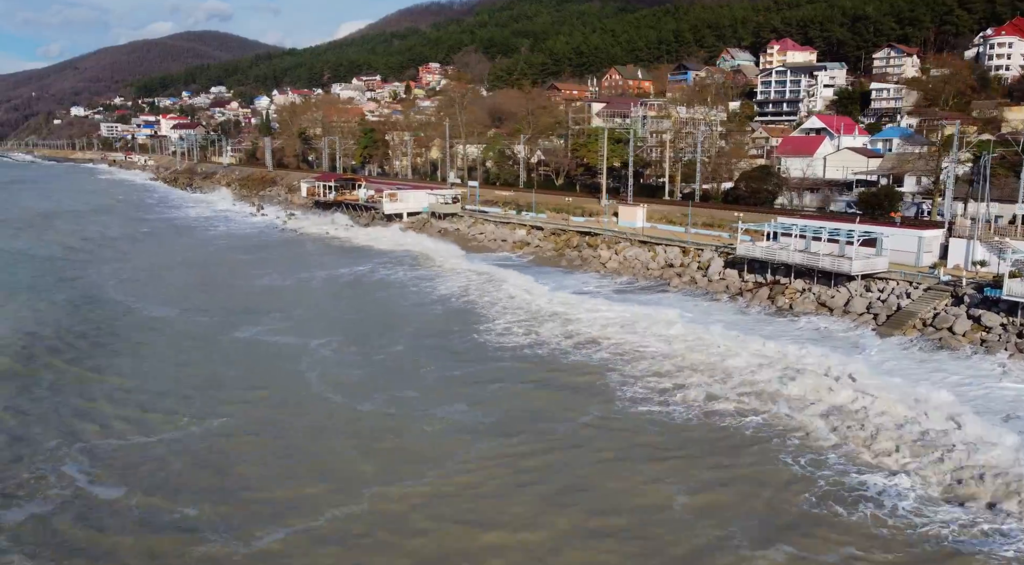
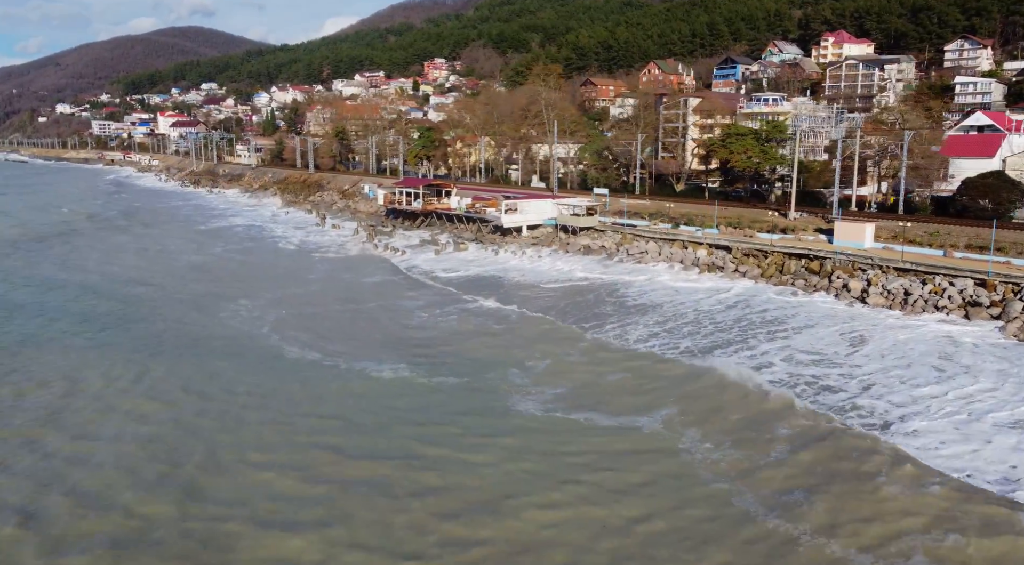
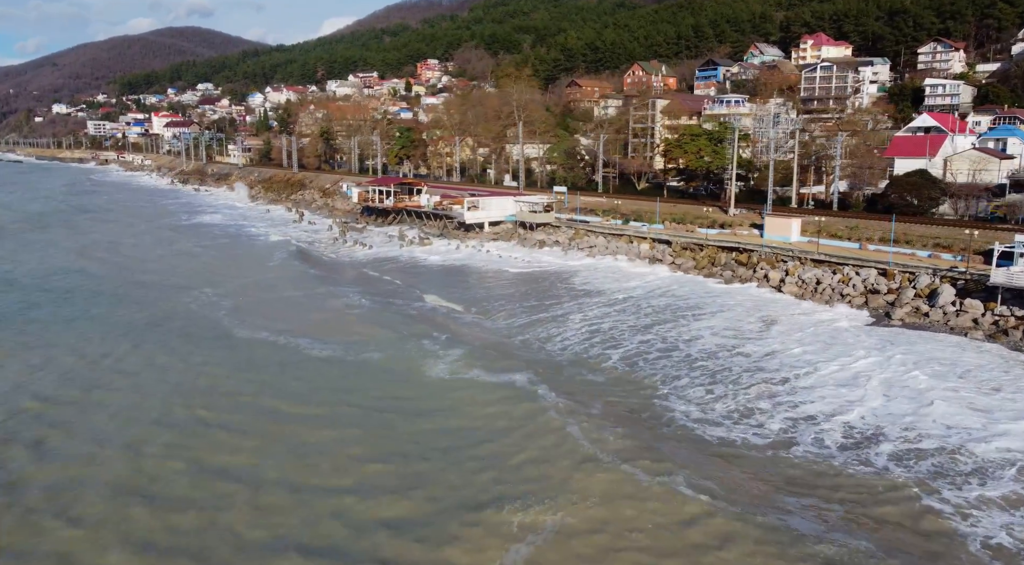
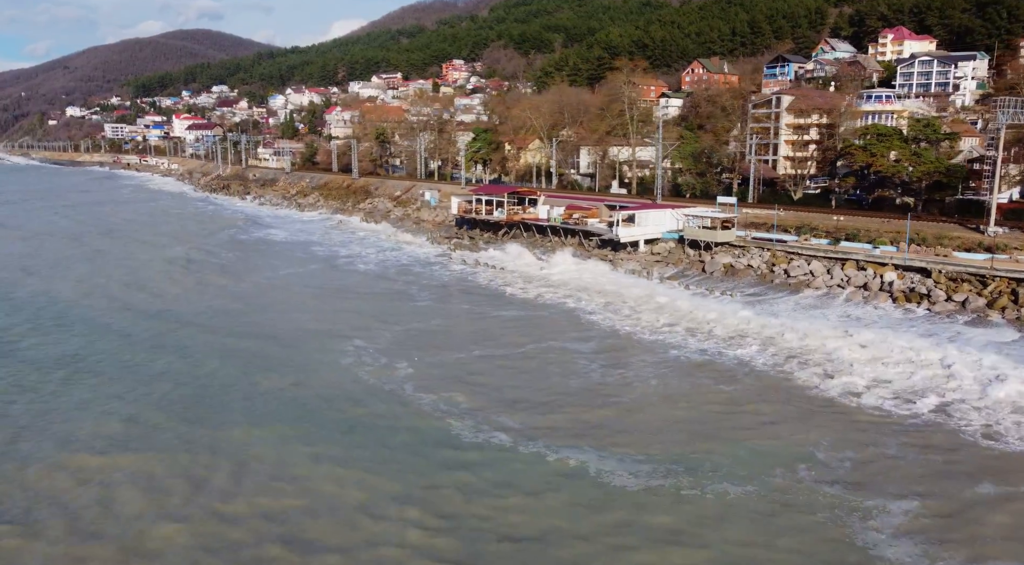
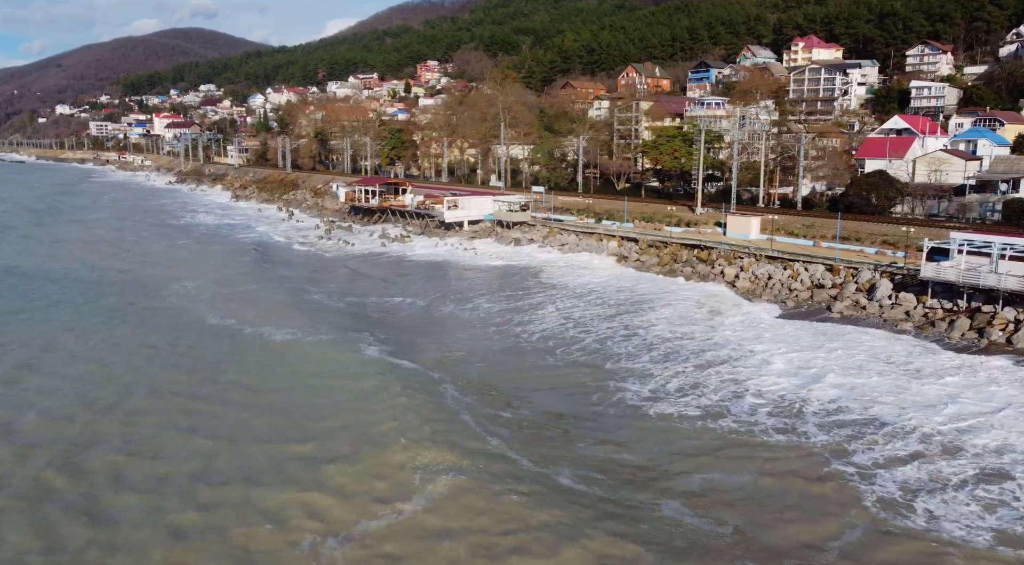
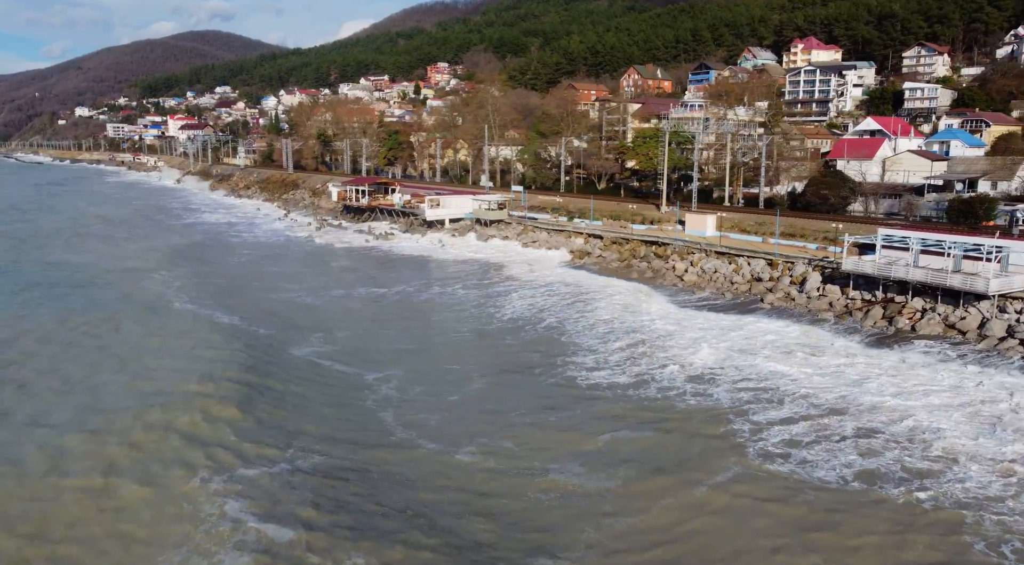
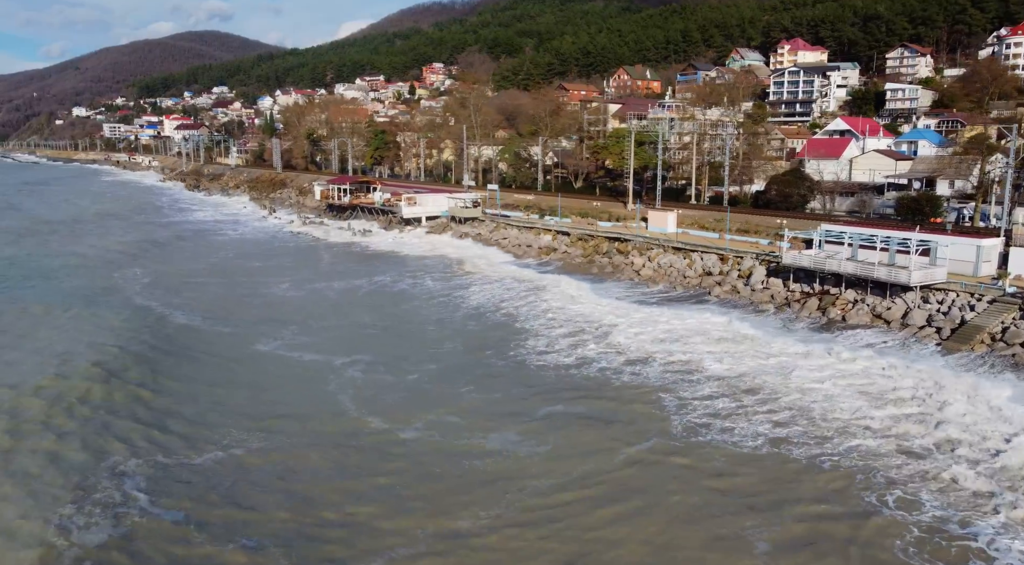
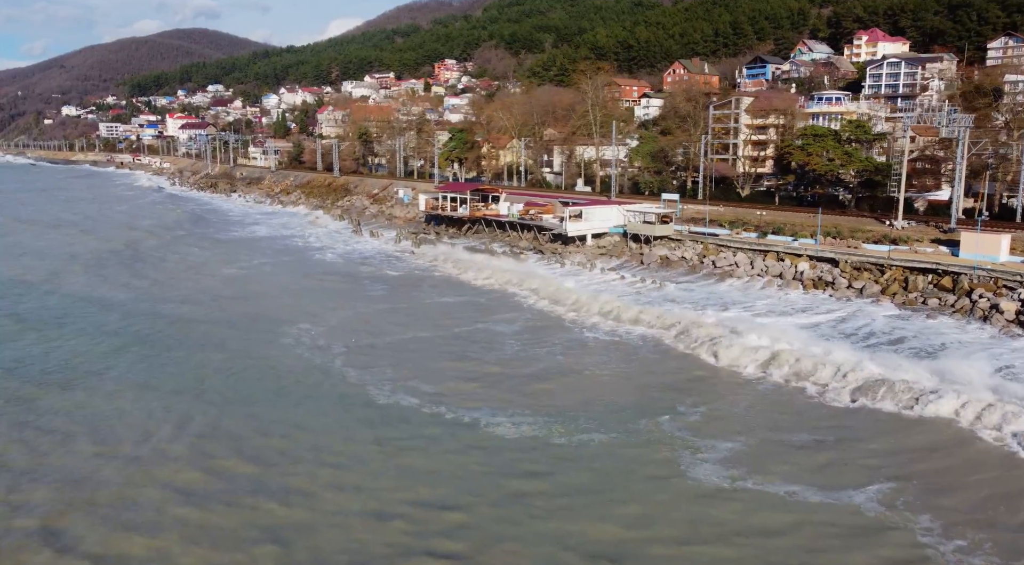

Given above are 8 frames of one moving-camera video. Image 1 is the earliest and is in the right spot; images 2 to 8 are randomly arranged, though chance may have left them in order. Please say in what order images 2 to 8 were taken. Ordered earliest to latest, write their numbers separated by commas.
7, 6, 5, 3, 2, 8, 4
